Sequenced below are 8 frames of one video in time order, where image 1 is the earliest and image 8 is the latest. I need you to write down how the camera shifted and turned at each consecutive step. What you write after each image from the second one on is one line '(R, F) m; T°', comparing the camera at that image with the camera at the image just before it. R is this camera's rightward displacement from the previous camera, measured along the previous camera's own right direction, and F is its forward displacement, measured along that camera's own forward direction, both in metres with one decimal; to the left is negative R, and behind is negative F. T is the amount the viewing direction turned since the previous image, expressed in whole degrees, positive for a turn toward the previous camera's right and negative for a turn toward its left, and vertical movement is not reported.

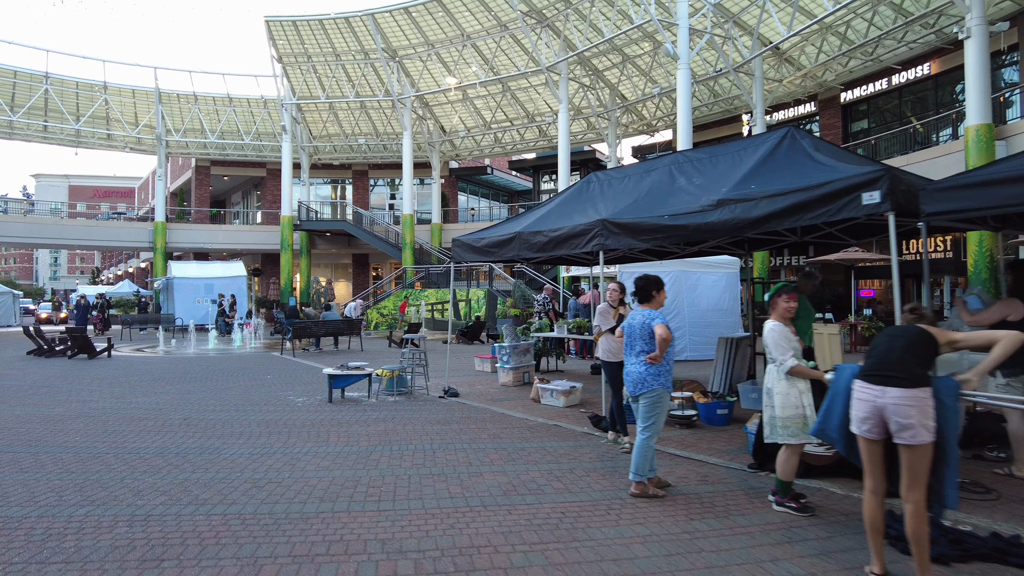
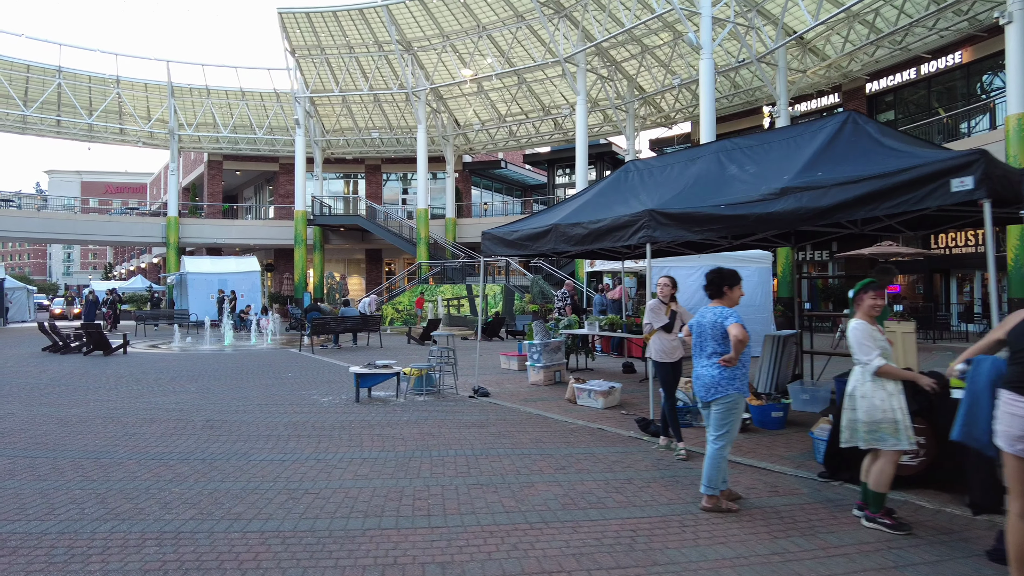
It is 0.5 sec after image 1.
(-0.4, +0.5) m; -1°
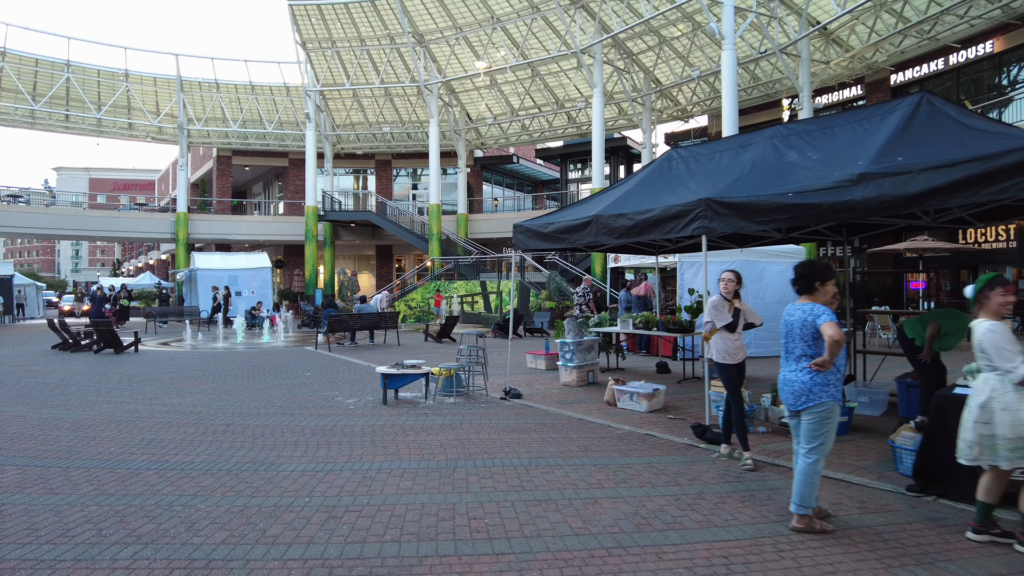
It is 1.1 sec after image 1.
(-0.4, +0.5) m; 0°
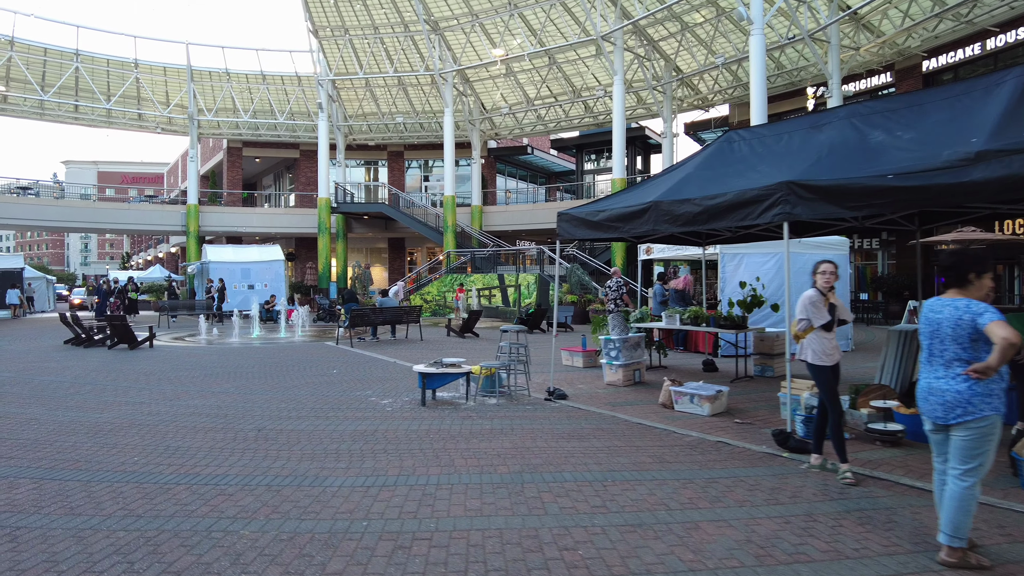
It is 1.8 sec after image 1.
(-0.5, +0.6) m; -1°
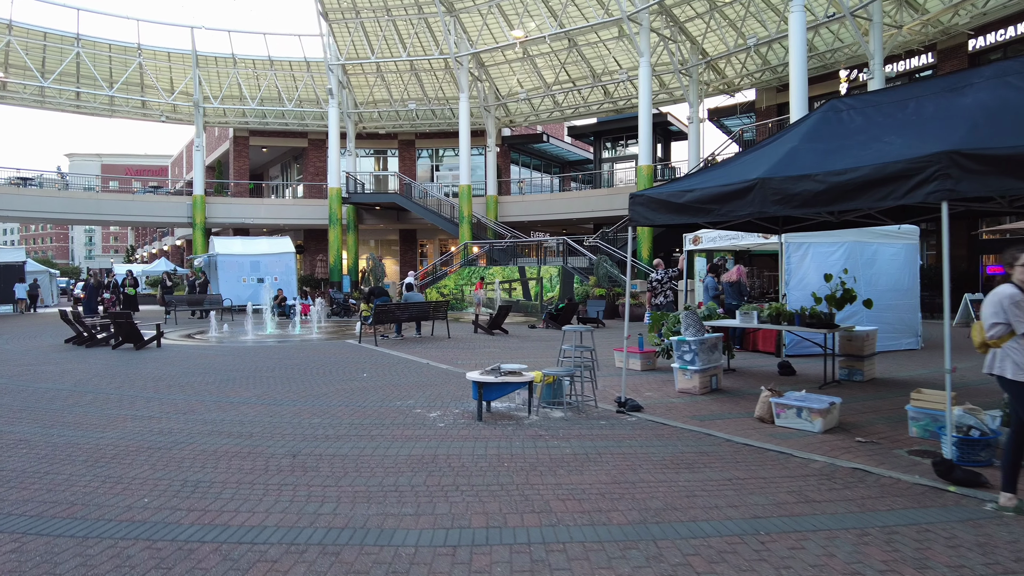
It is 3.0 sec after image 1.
(-0.7, +1.2) m; 0°
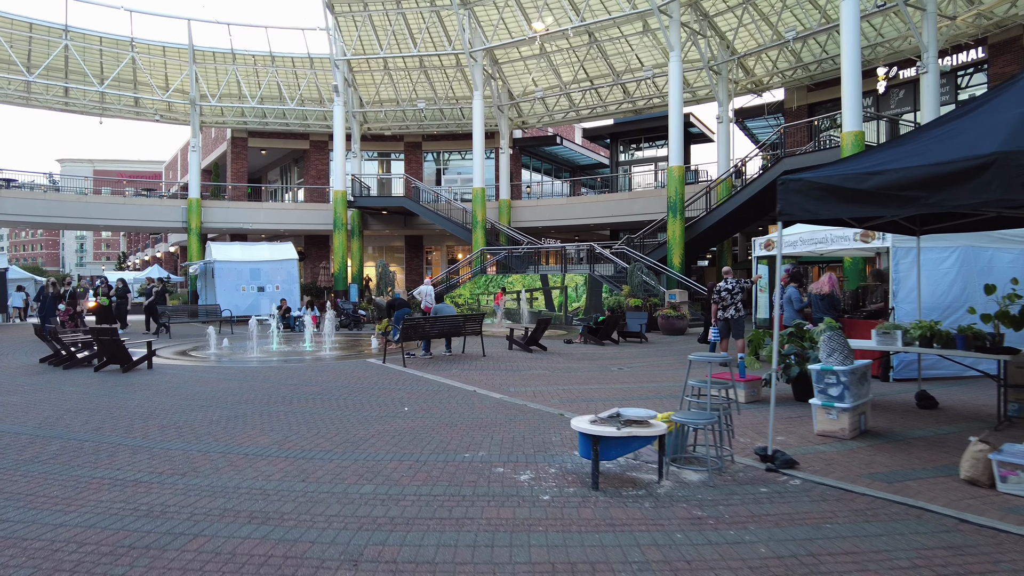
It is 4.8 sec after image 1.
(-1.0, +1.9) m; +1°
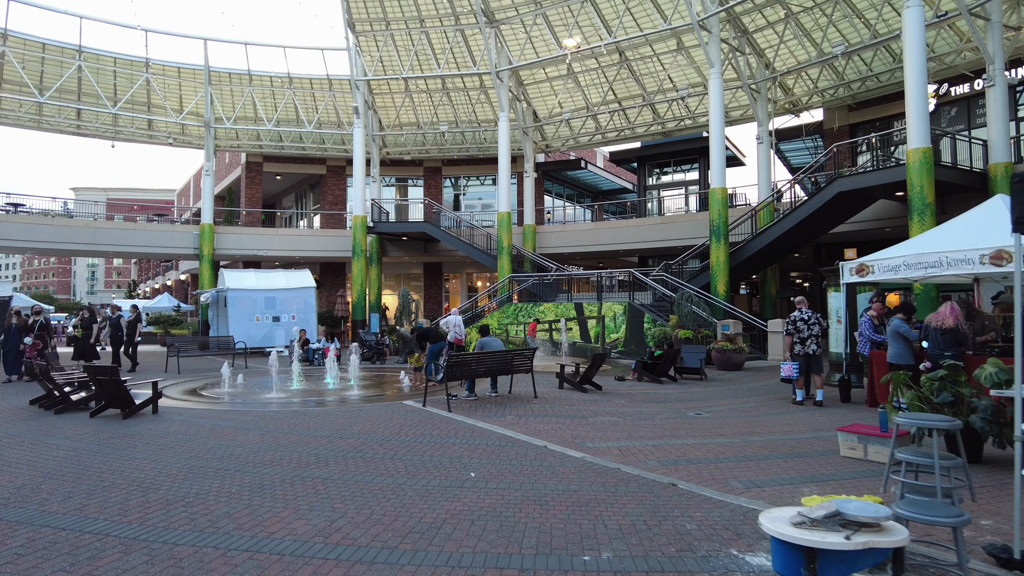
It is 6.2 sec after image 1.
(-0.8, +1.6) m; -1°
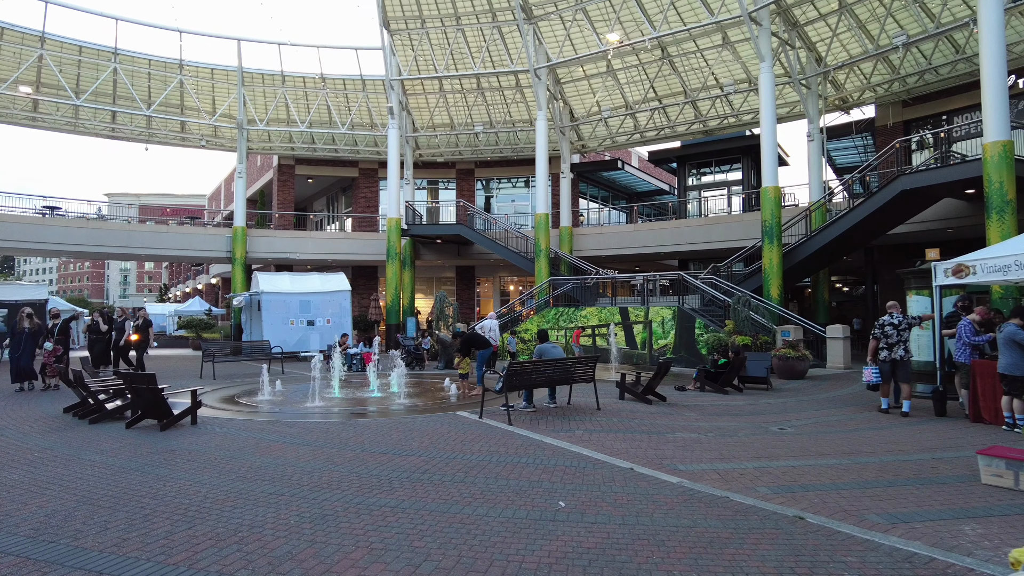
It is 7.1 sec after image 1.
(-0.6, +0.8) m; -2°
